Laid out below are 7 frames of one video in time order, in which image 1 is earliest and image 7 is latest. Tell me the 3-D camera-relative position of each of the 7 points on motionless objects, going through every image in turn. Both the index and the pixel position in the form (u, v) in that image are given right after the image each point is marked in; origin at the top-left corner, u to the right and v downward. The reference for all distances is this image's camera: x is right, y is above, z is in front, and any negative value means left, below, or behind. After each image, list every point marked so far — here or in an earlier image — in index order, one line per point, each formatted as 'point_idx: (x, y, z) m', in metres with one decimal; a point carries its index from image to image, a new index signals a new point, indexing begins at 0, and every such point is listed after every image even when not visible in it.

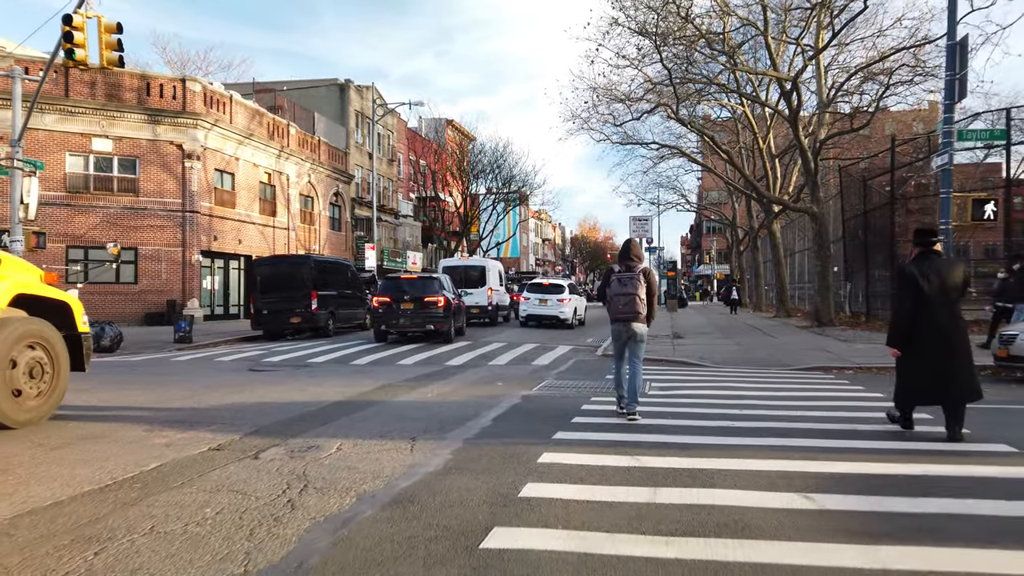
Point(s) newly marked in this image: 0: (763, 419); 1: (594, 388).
0: (+2.5, -1.3, +7.6) m
1: (+1.0, -1.3, +9.5) m
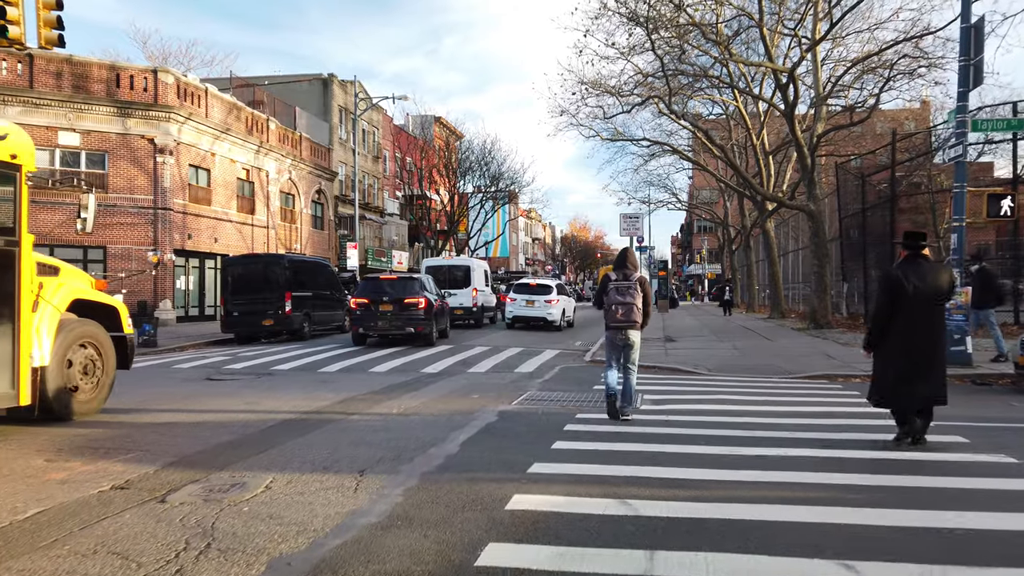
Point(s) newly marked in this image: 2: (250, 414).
0: (+2.3, -1.3, +6.6) m
1: (+0.8, -1.3, +8.6) m
2: (-2.7, -1.3, +7.7) m
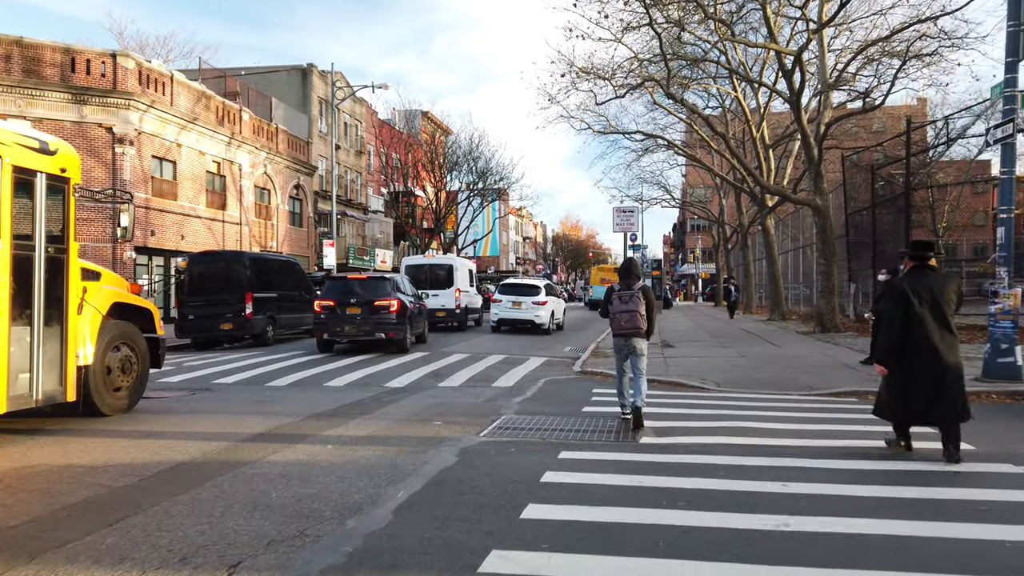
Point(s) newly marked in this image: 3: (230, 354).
0: (+2.0, -1.3, +5.0) m
1: (+0.5, -1.3, +7.0) m
2: (-2.9, -1.3, +6.1) m
3: (-6.2, -1.5, +16.5) m
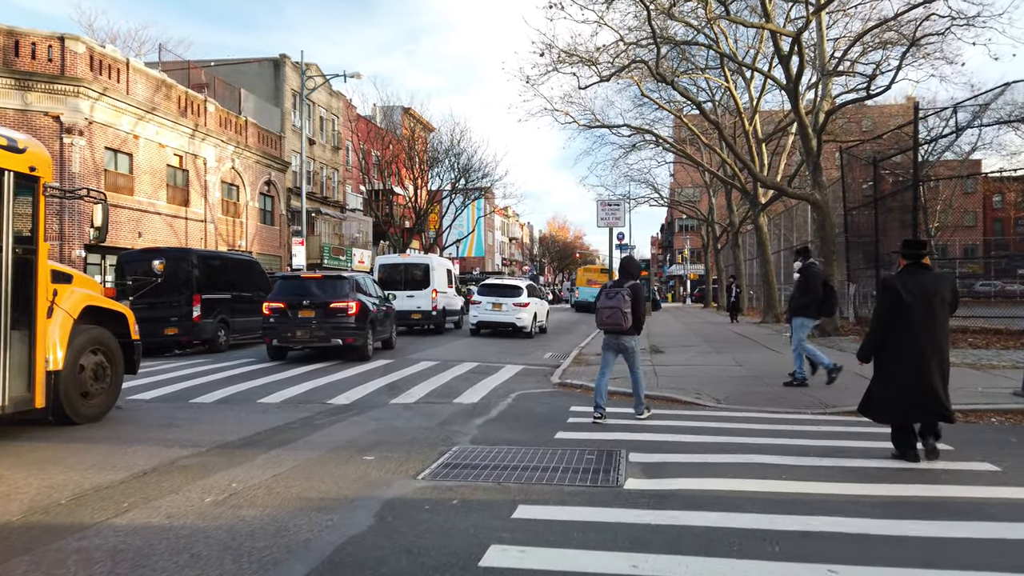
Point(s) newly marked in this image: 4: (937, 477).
0: (+1.7, -1.3, +3.6) m
1: (+0.1, -1.3, +5.5) m
2: (-3.3, -1.3, +4.5) m
3: (-6.7, -1.5, +14.9) m
4: (+3.1, -1.4, +5.5) m
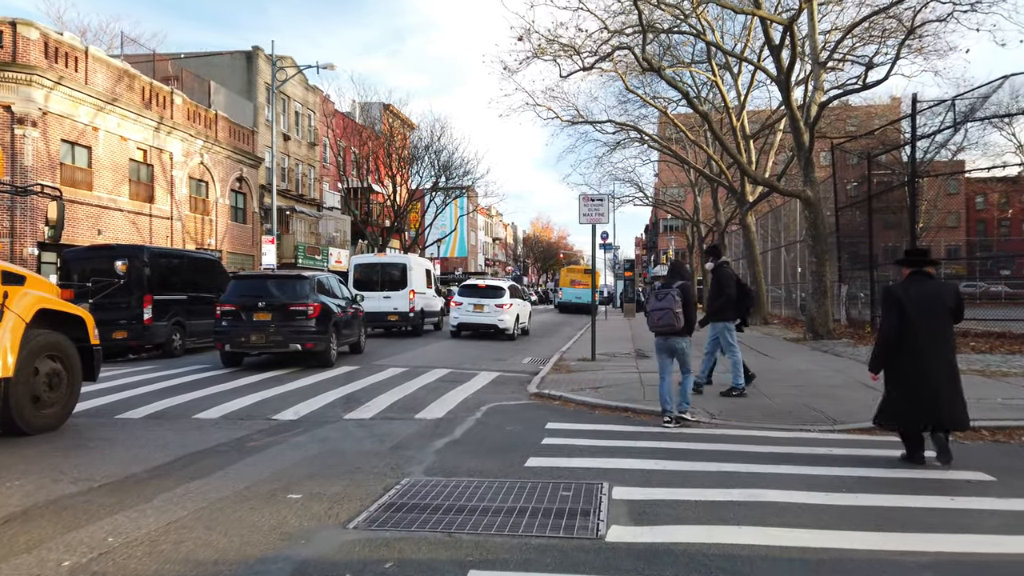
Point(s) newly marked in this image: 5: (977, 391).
0: (+1.5, -1.3, +2.6) m
1: (-0.1, -1.3, +4.5) m
2: (-3.5, -1.3, +3.5) m
3: (-7.1, -1.5, +13.7) m
4: (+2.8, -1.4, +4.6) m
5: (+5.5, -1.2, +9.0) m
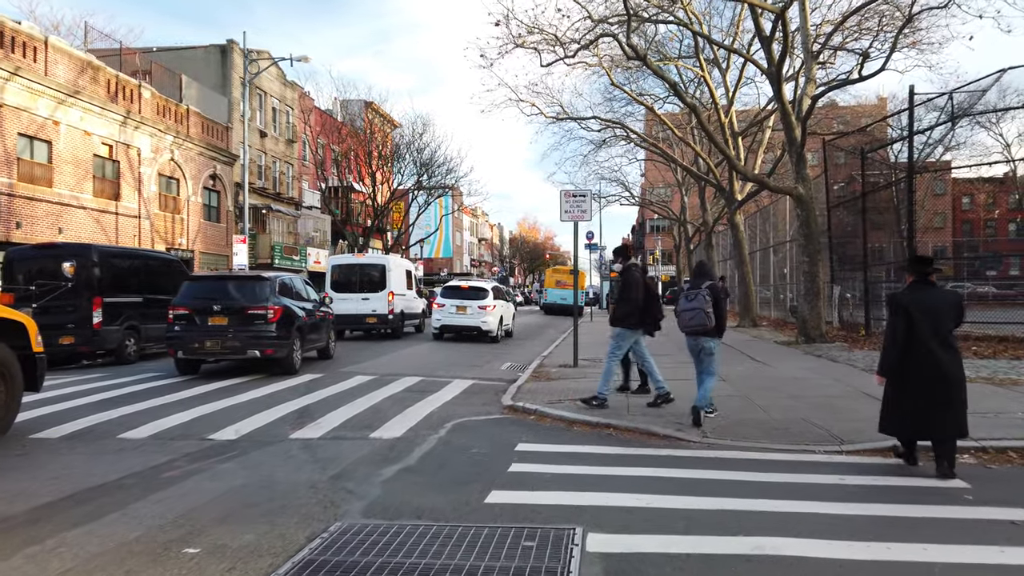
0: (+1.2, -1.3, +1.7) m
1: (-0.4, -1.3, +3.6) m
2: (-3.7, -1.3, +2.5) m
3: (-7.5, -1.5, +12.7) m
4: (+2.6, -1.4, +3.7) m
5: (+5.2, -1.2, +8.2) m
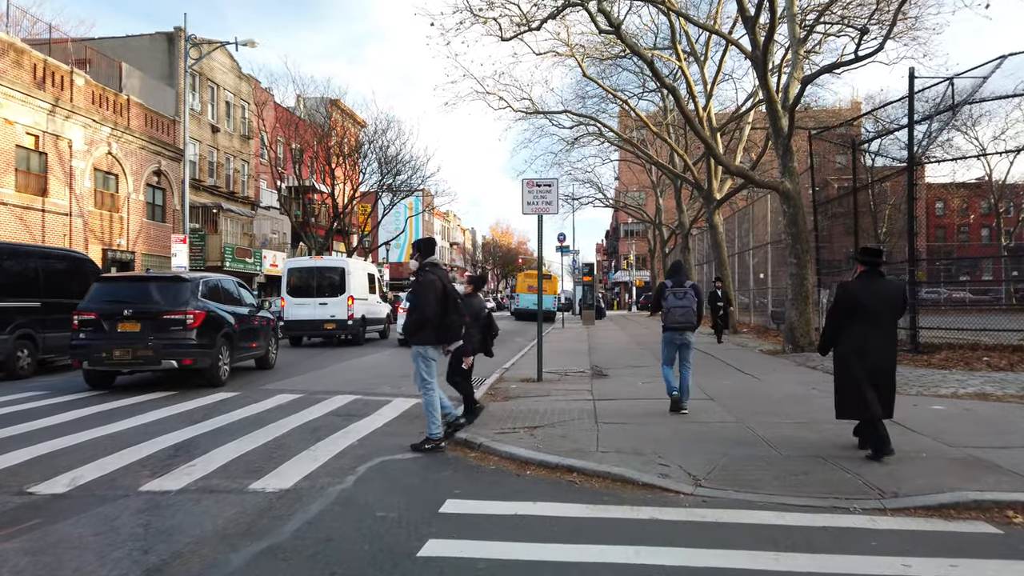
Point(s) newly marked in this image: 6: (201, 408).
0: (+0.9, -1.3, 0.0) m
1: (-0.7, -1.3, +1.8) m
2: (-4.1, -1.3, +0.6) m
3: (-8.2, -1.5, +10.7) m
4: (+2.2, -1.4, +2.1) m
5: (+4.7, -1.3, +6.6) m
6: (-3.8, -1.4, +9.2) m
